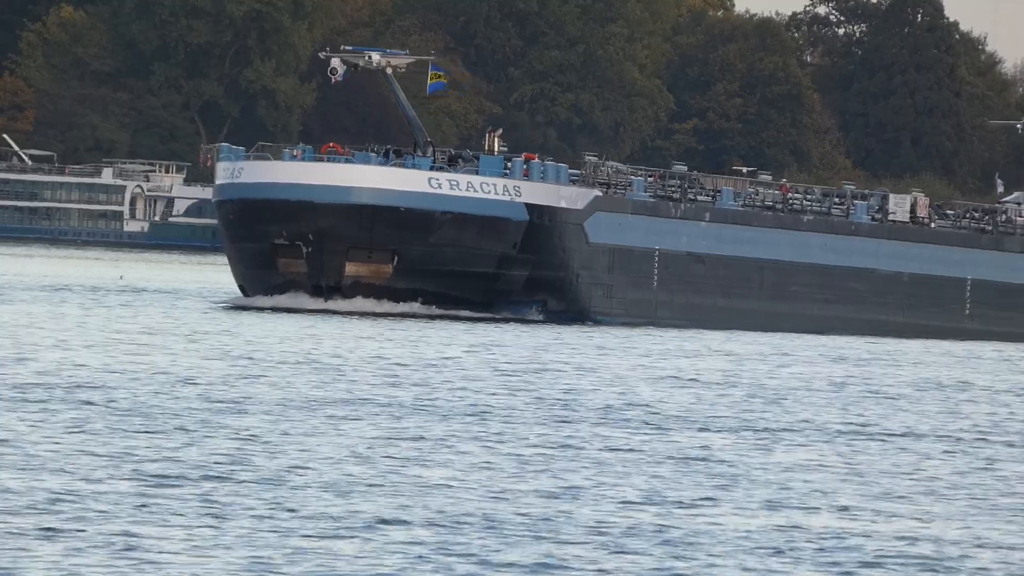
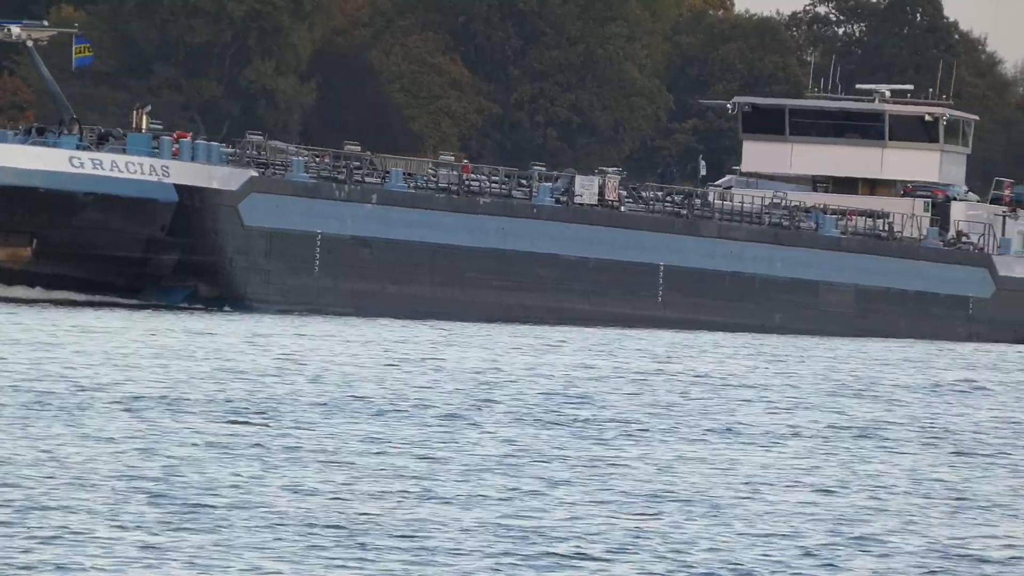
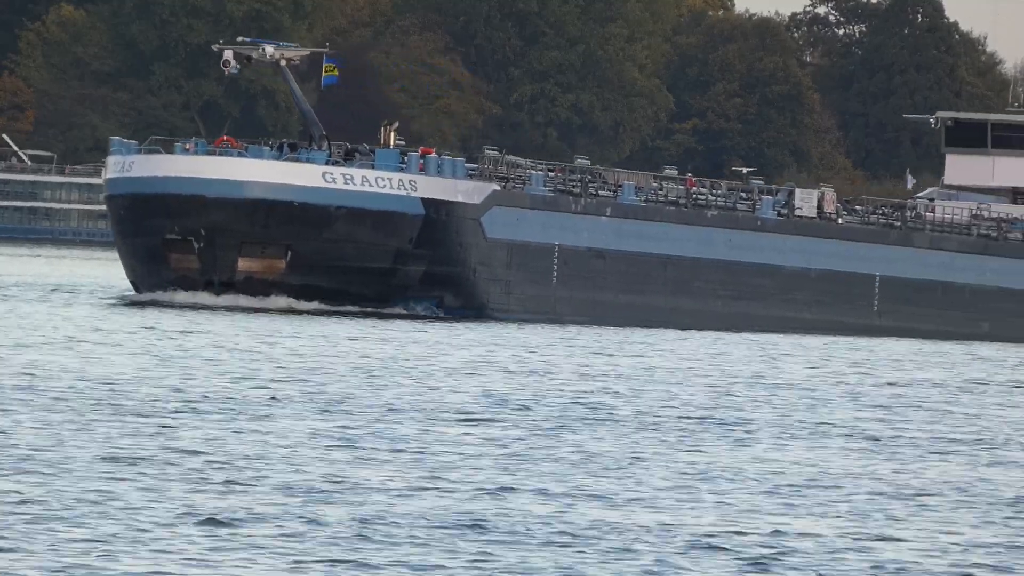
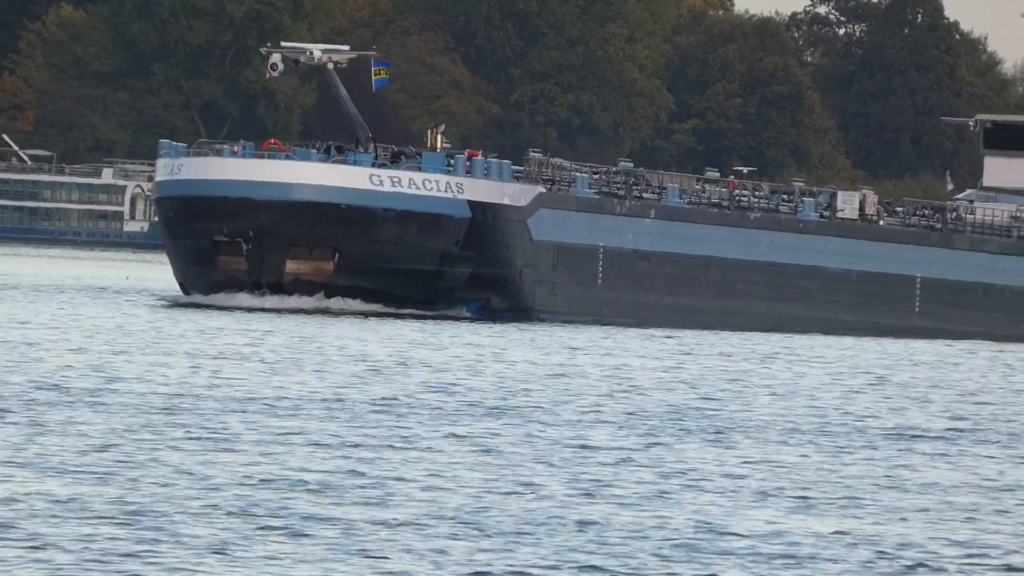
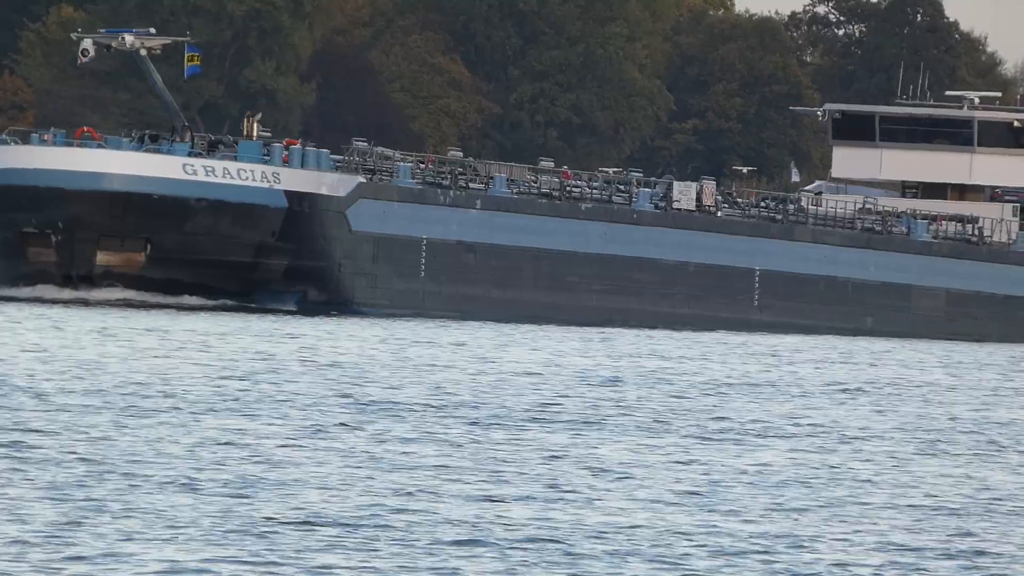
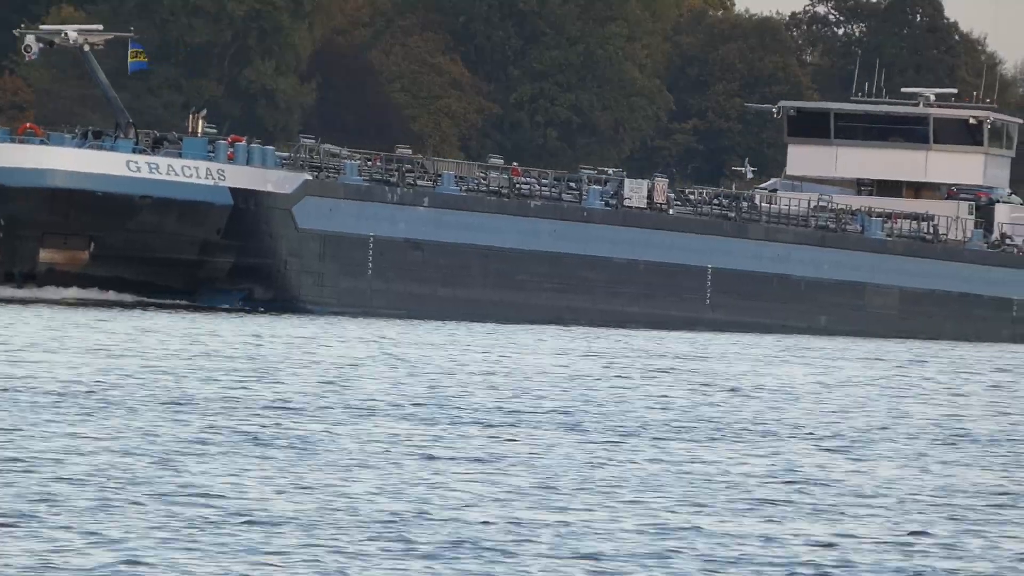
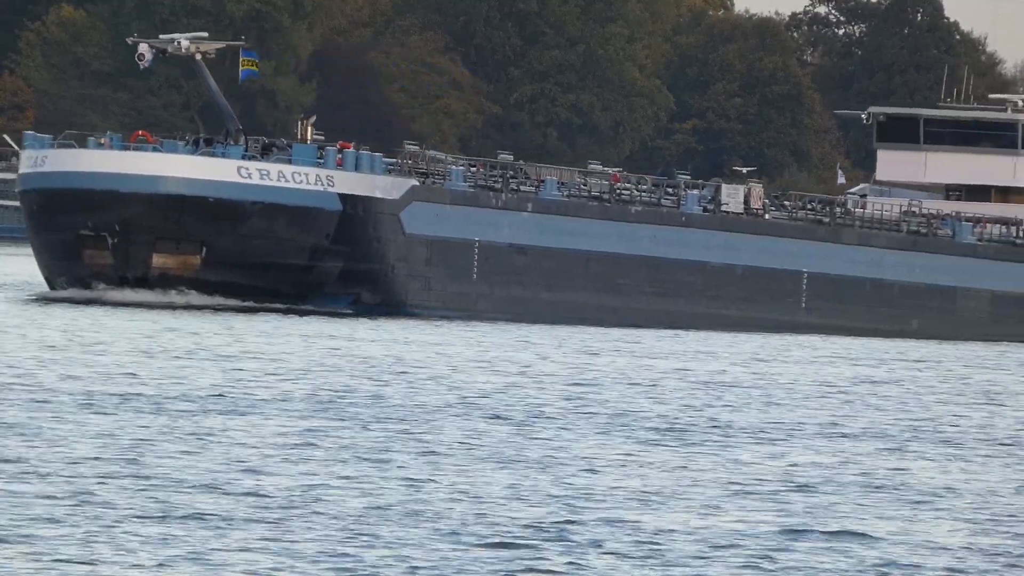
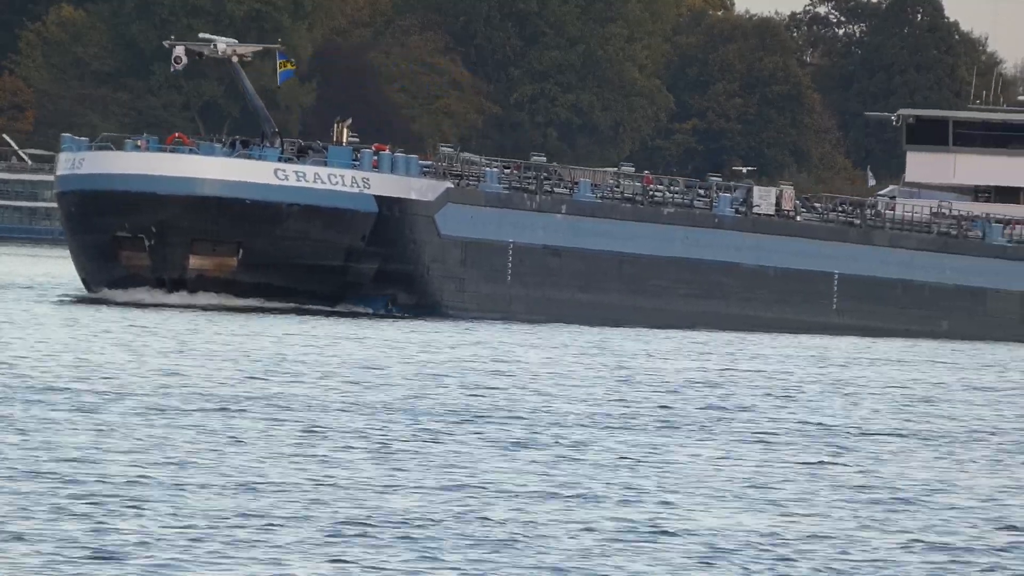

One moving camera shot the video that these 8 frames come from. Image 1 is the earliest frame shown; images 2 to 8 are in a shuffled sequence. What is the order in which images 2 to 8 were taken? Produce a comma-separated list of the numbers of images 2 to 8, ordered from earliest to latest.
4, 3, 8, 7, 5, 6, 2
